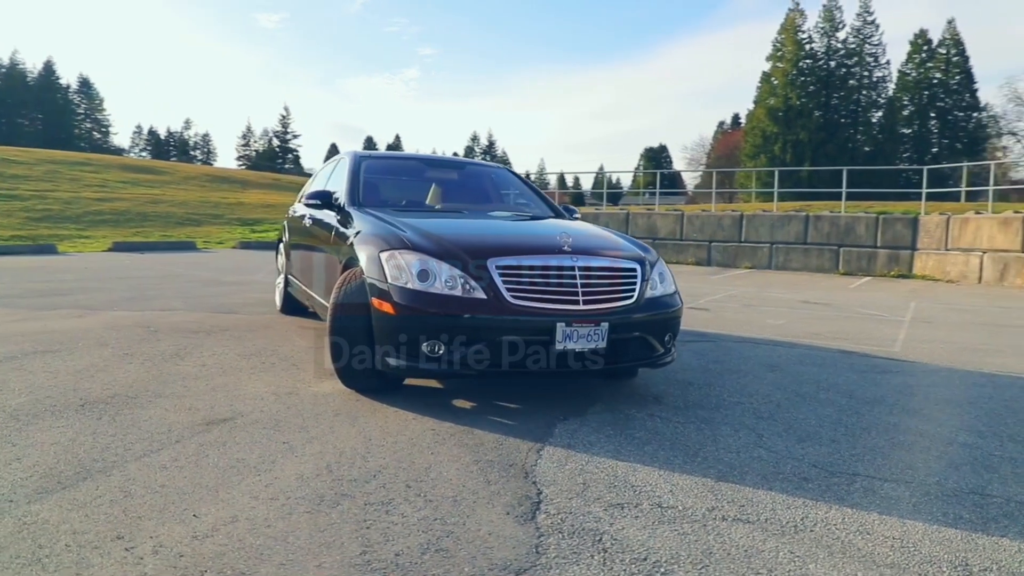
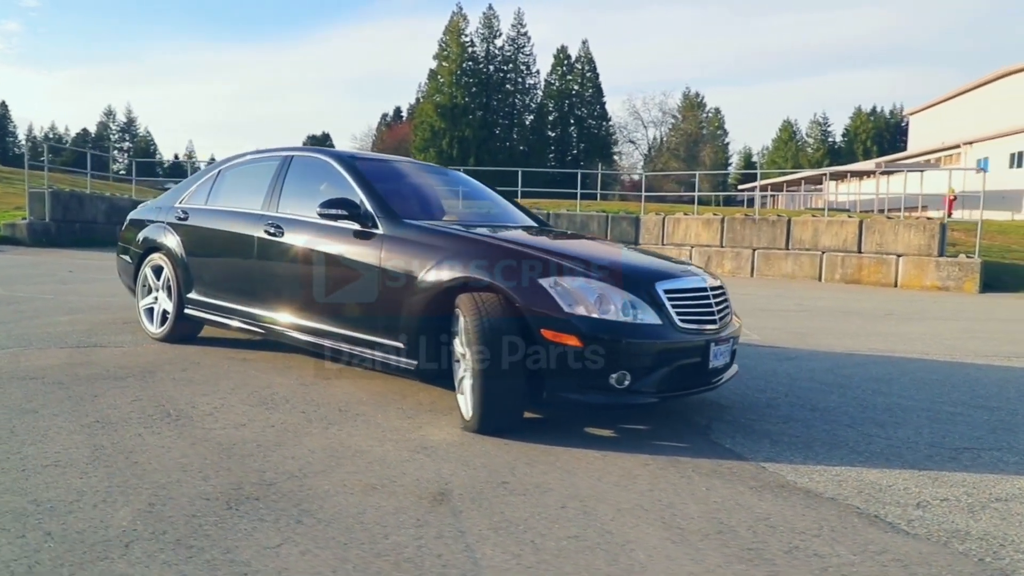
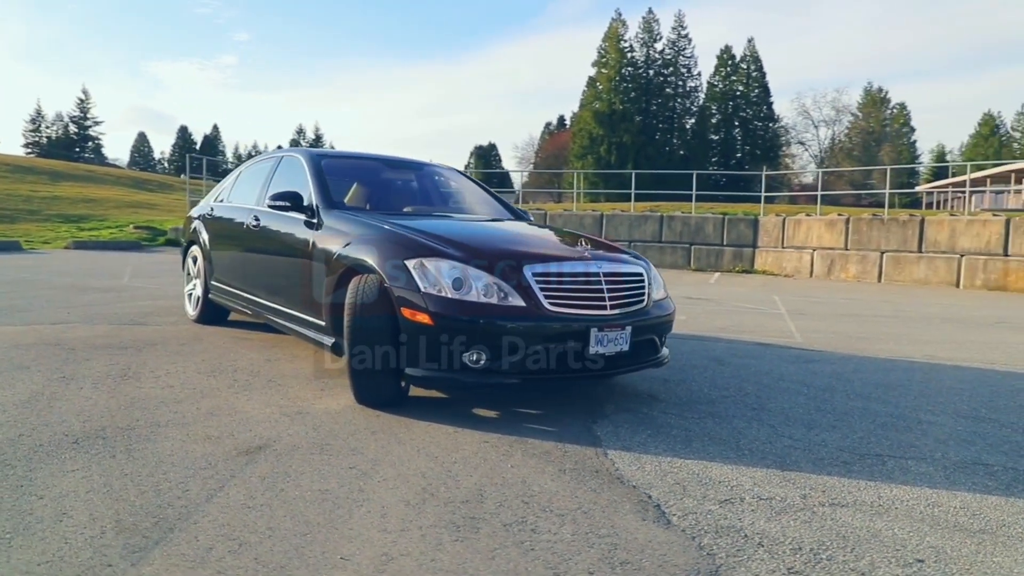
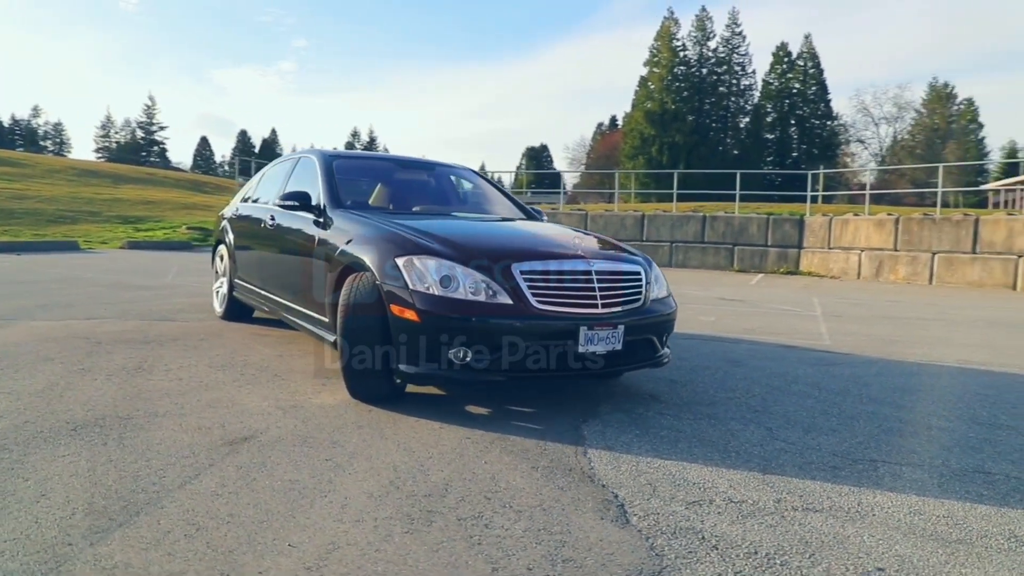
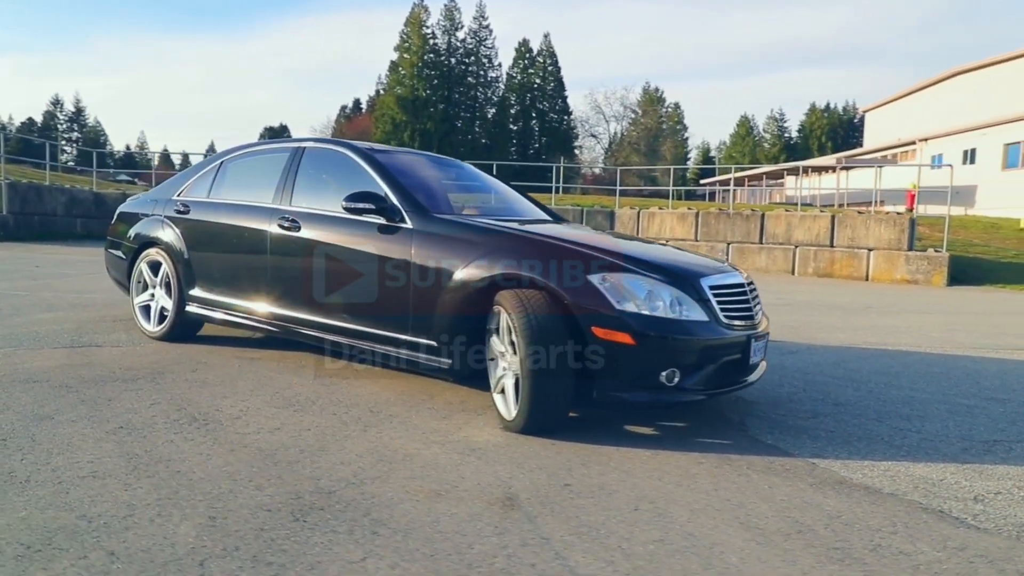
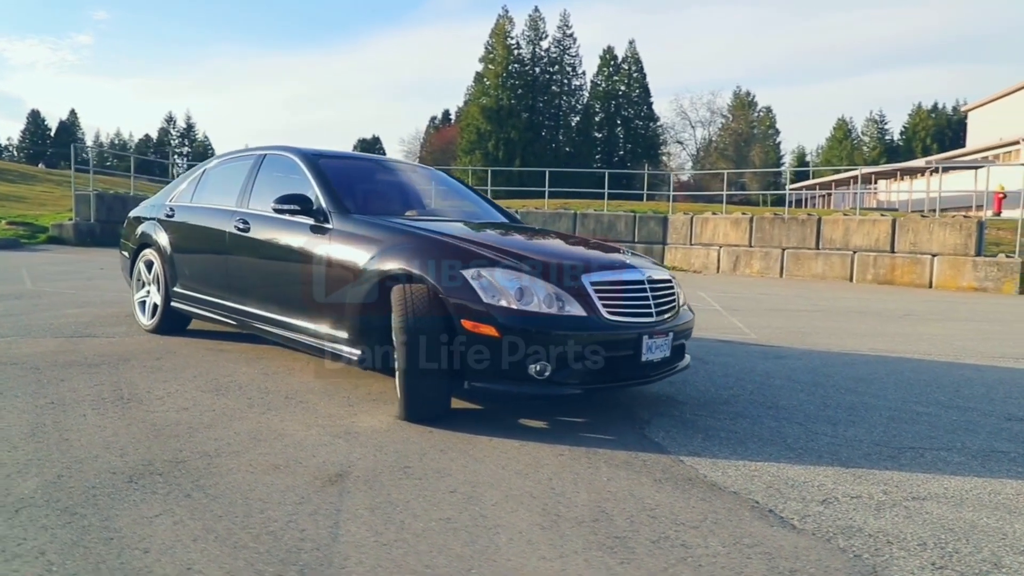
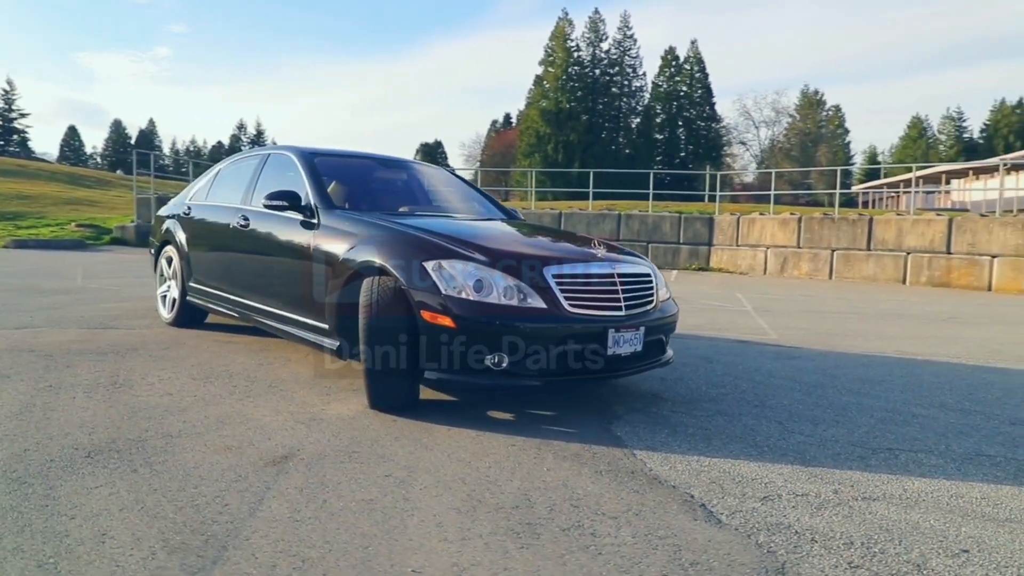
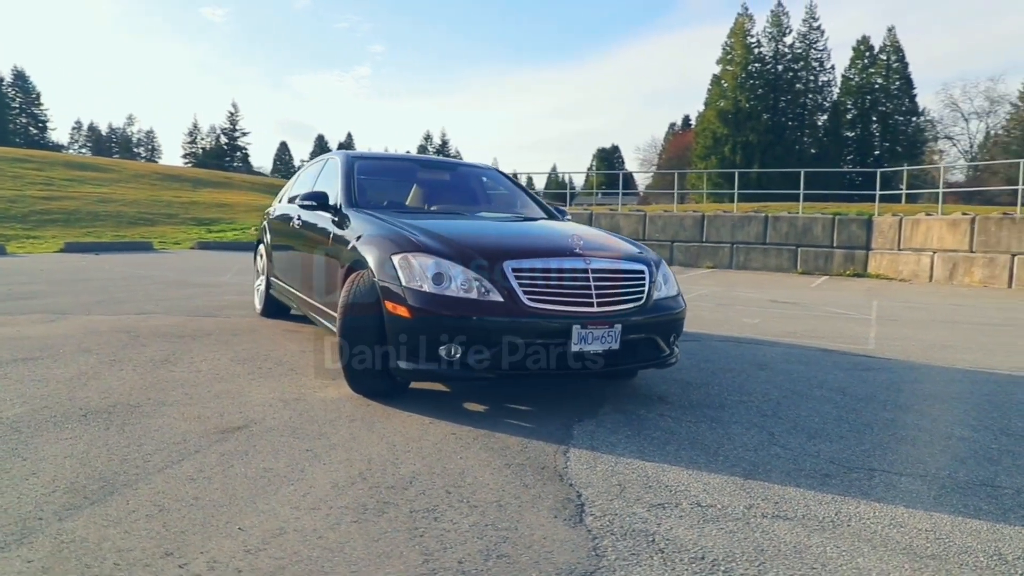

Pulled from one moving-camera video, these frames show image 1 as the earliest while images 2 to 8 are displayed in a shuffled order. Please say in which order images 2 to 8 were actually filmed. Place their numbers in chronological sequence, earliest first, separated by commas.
8, 4, 3, 7, 6, 2, 5
